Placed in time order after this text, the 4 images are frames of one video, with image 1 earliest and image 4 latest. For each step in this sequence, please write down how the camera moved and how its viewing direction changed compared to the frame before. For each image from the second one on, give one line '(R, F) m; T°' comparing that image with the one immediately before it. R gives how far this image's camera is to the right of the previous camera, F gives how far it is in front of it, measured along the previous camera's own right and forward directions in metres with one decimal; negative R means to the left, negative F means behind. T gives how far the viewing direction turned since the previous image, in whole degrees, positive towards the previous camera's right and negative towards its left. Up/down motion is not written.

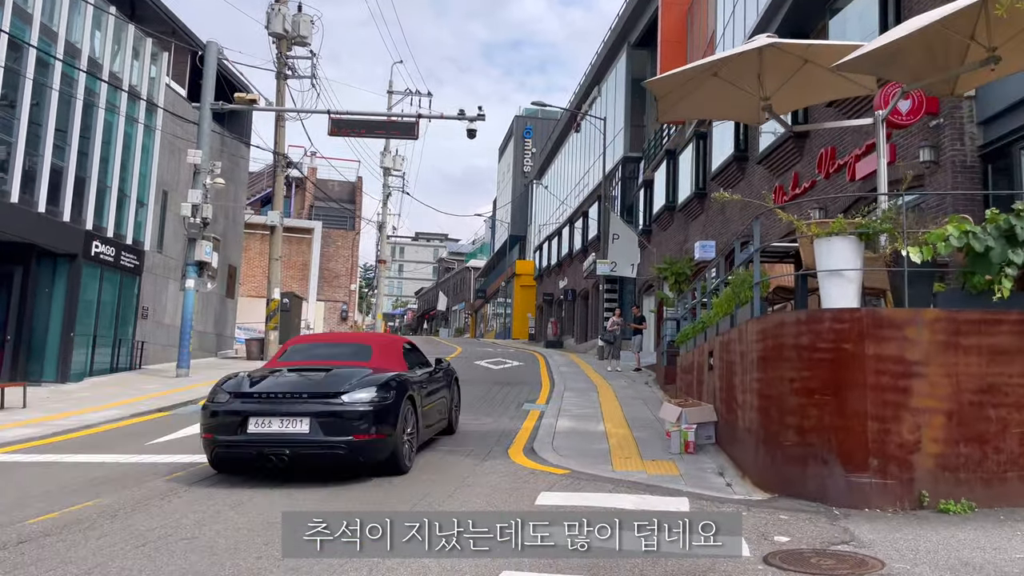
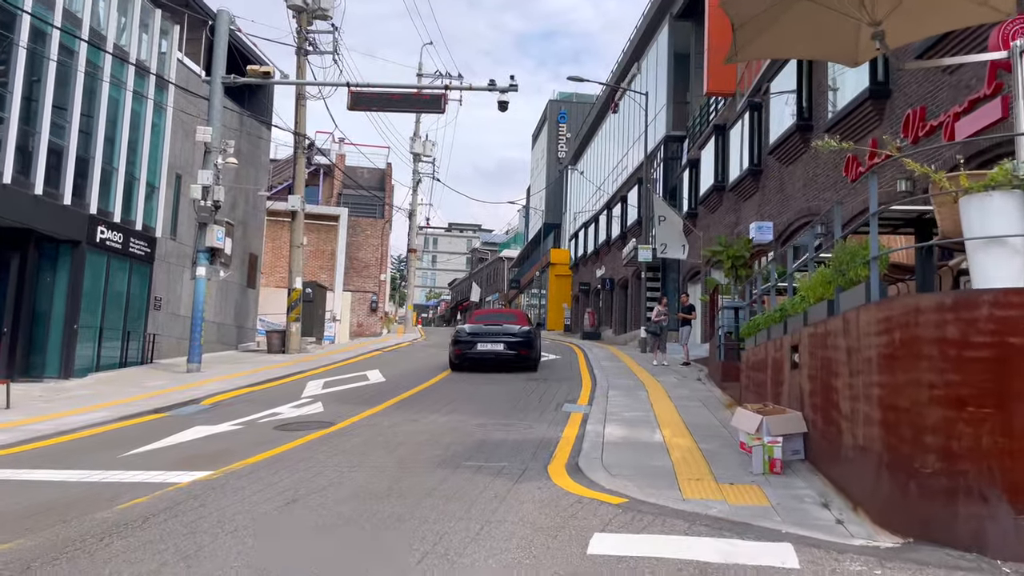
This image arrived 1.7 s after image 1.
(-0.1, +1.7) m; -2°
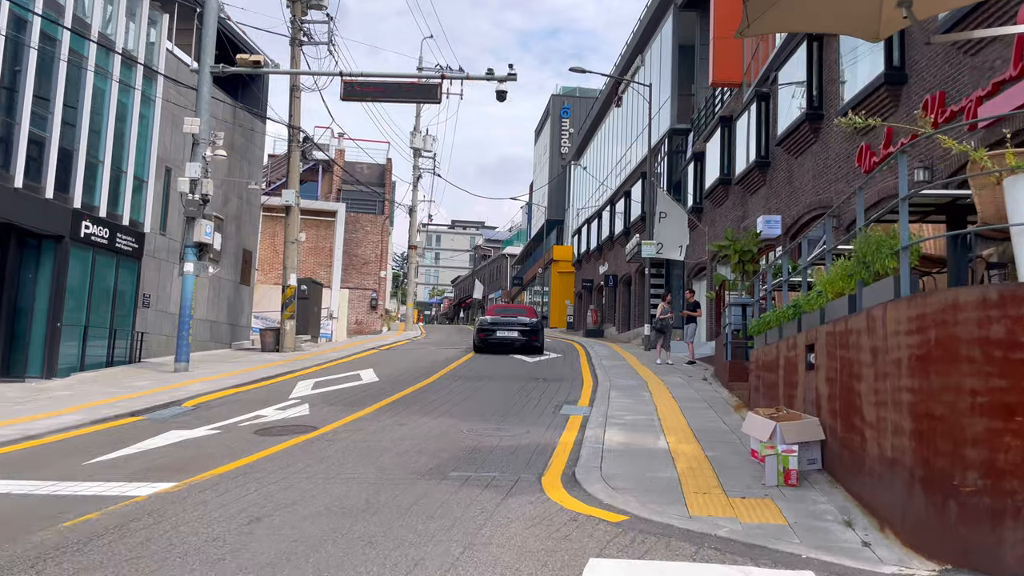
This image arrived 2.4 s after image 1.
(+0.1, +0.6) m; 0°
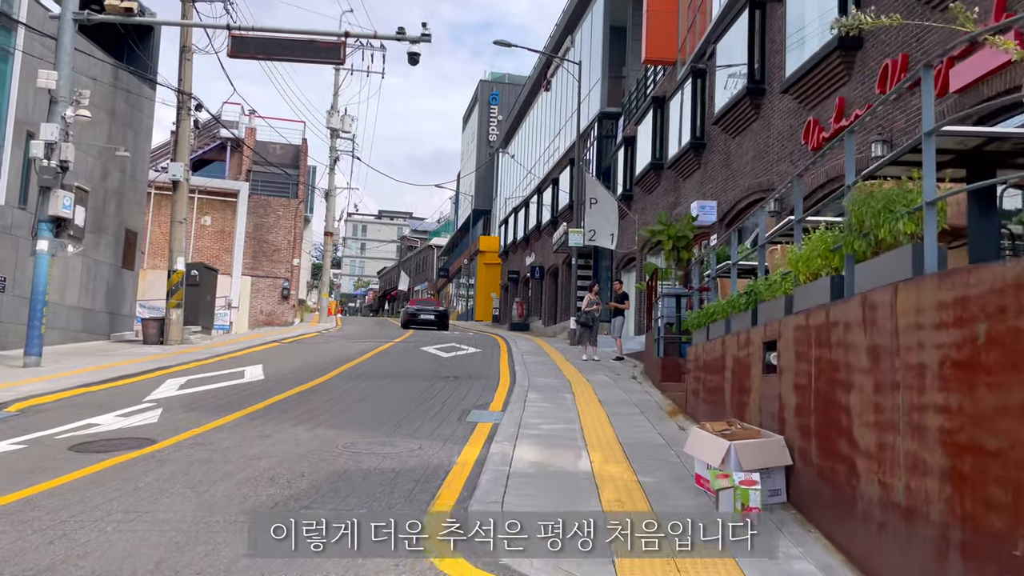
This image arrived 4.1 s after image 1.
(+0.4, +1.8) m; +5°
